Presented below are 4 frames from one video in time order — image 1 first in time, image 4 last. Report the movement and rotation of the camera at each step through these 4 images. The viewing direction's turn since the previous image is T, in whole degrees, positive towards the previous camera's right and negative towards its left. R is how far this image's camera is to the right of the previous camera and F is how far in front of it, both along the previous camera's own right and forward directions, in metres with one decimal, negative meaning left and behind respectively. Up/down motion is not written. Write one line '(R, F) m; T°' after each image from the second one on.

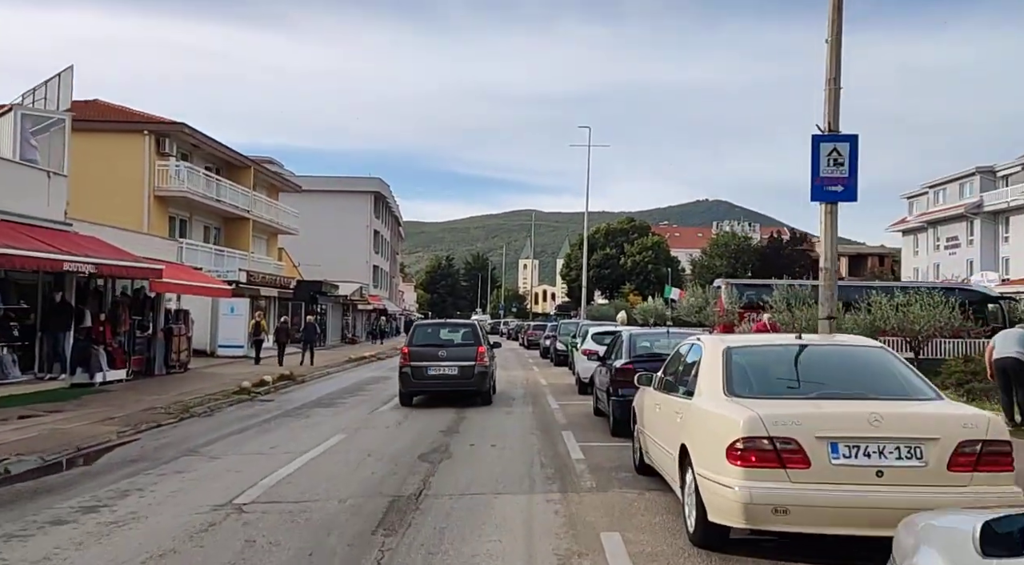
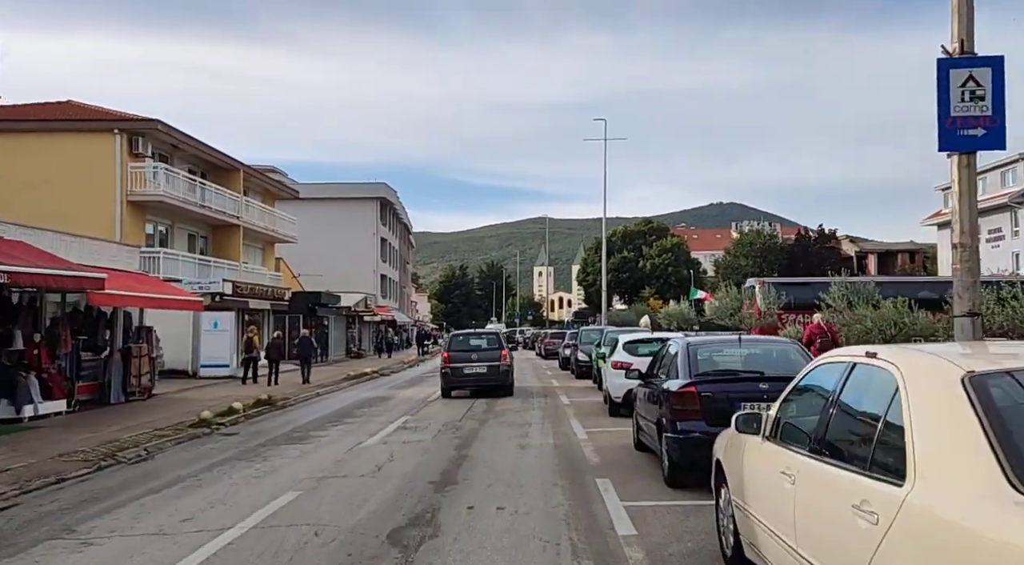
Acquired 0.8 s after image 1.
(0.0, +3.5) m; -1°
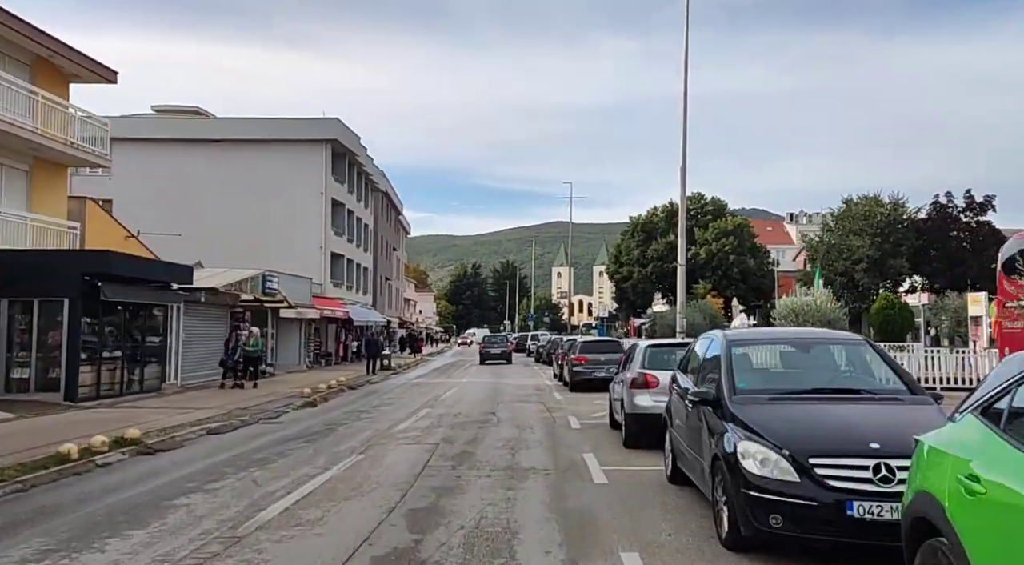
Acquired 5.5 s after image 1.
(+0.6, +22.7) m; -1°
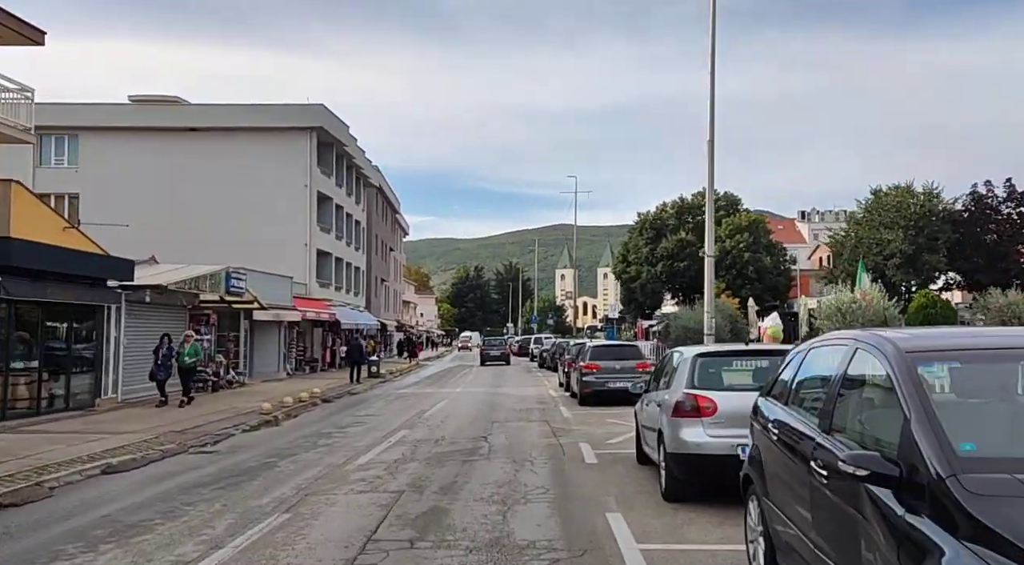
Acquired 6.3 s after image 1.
(+0.1, +4.1) m; 0°
